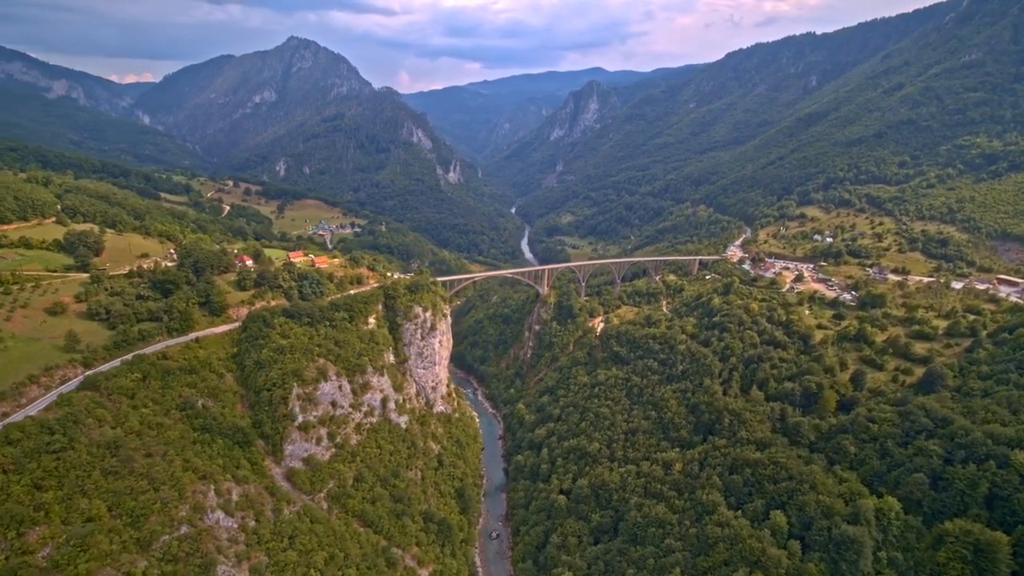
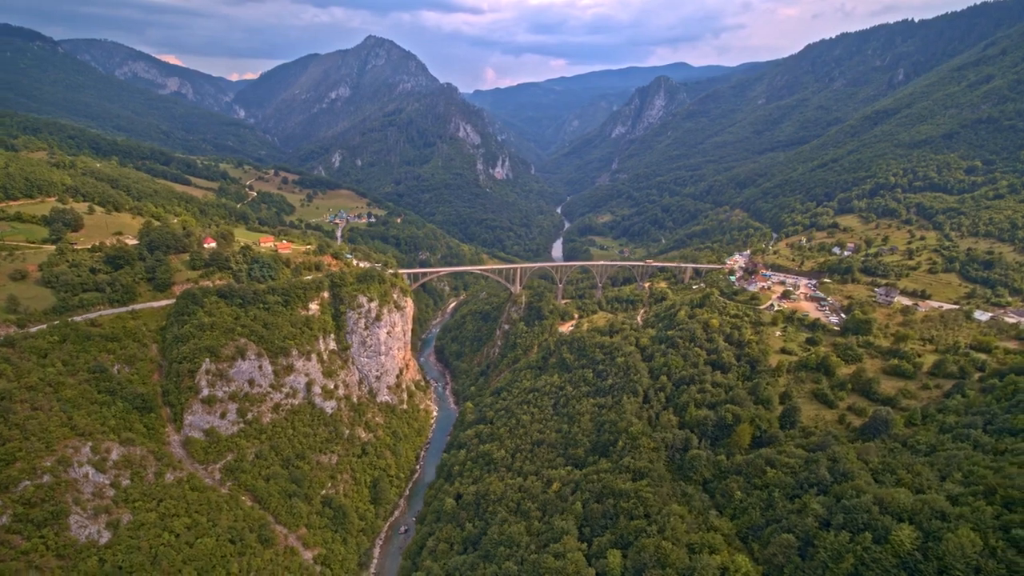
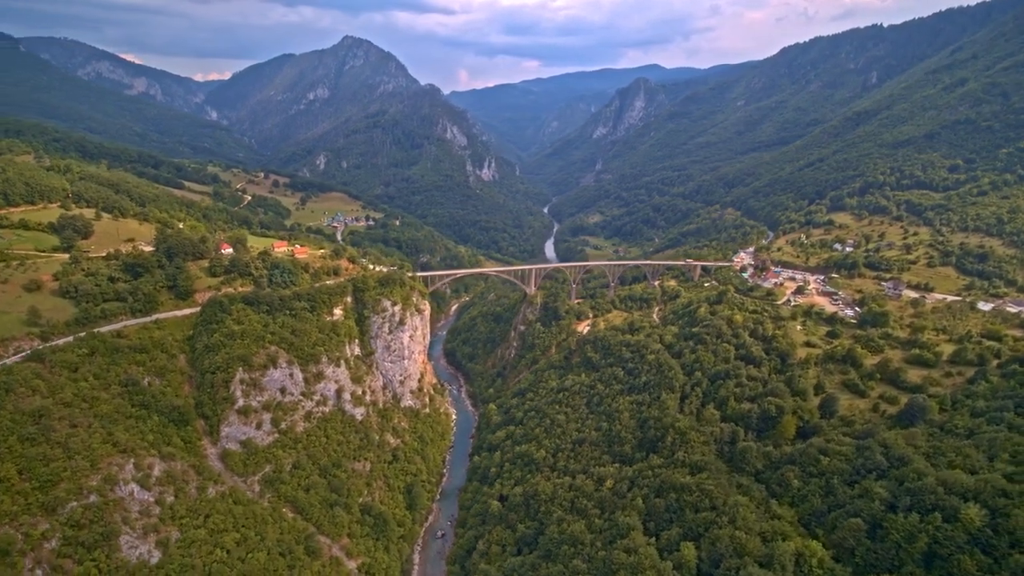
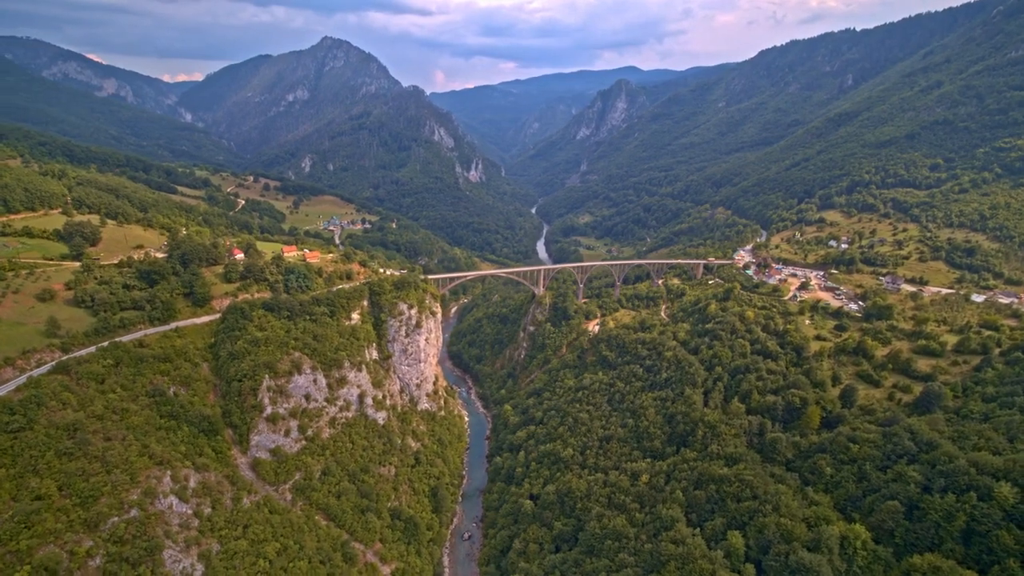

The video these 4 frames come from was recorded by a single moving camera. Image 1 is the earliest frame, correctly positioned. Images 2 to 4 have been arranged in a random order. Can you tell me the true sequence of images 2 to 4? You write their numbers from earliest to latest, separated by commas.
4, 3, 2
